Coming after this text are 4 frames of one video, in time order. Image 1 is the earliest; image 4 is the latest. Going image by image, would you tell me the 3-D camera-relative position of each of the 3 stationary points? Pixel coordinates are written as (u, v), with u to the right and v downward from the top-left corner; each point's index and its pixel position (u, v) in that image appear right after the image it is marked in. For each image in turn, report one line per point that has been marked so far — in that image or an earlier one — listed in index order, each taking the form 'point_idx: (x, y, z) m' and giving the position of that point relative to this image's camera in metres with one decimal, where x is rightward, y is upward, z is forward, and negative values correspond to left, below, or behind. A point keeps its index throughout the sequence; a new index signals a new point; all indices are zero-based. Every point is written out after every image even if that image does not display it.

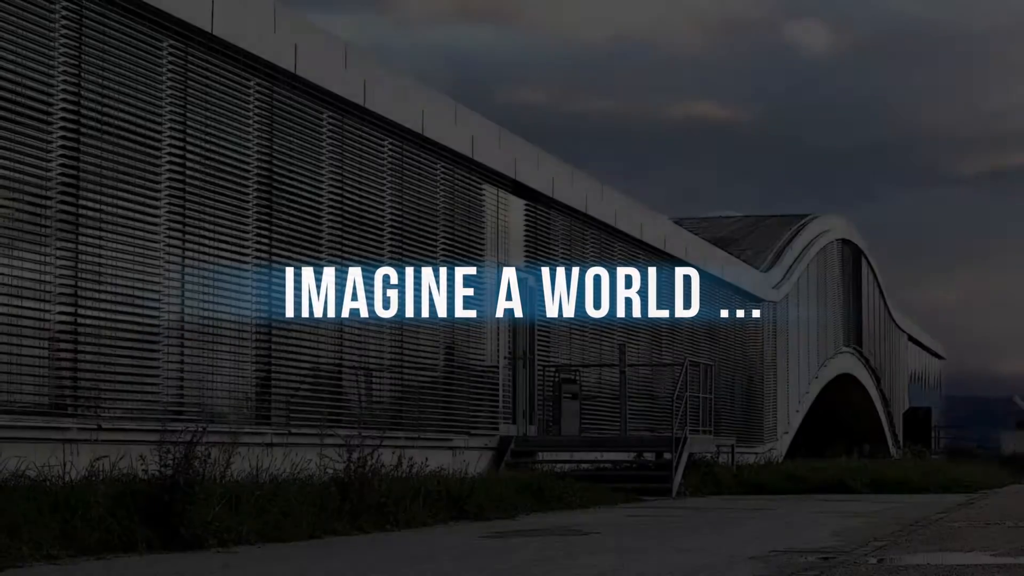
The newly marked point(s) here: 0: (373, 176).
0: (-1.8, +1.4, +19.3) m
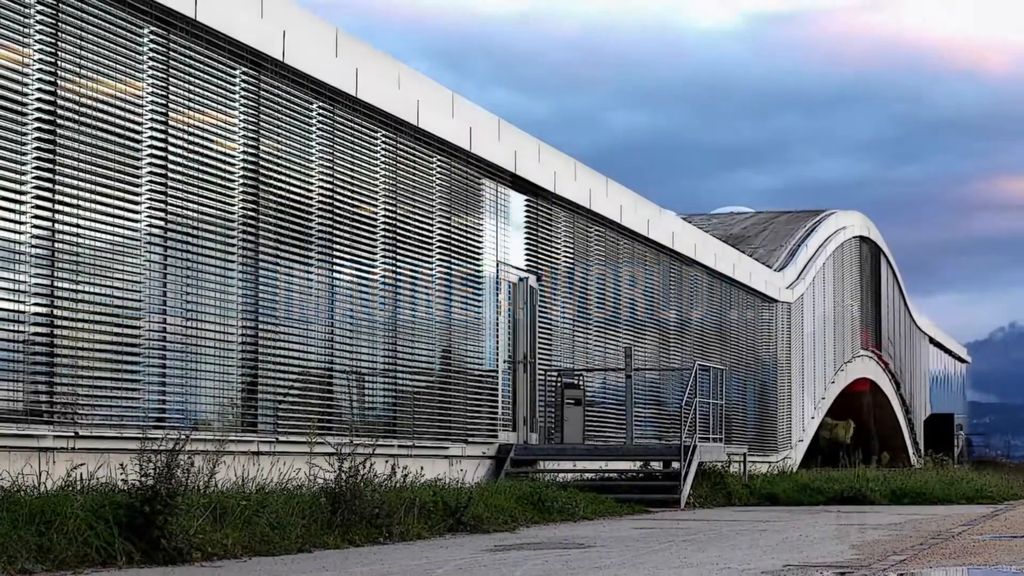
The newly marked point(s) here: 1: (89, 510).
0: (-1.8, +1.4, +18.4) m
1: (-3.2, -1.7, +11.7) m
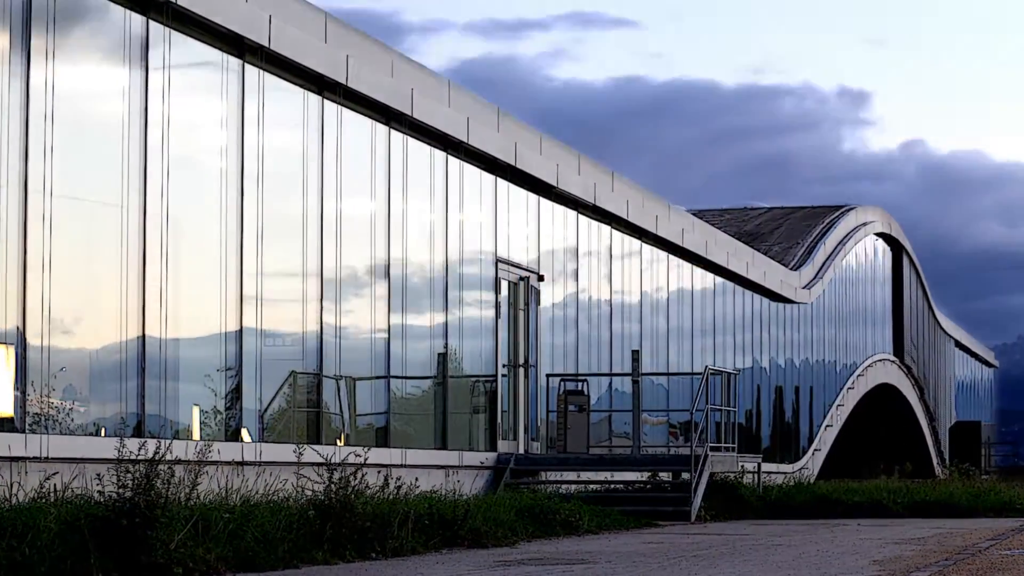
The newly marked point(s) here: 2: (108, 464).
0: (-1.8, +1.4, +17.5) m
1: (-3.1, -1.7, +10.8) m
2: (-3.5, -1.5, +13.1) m
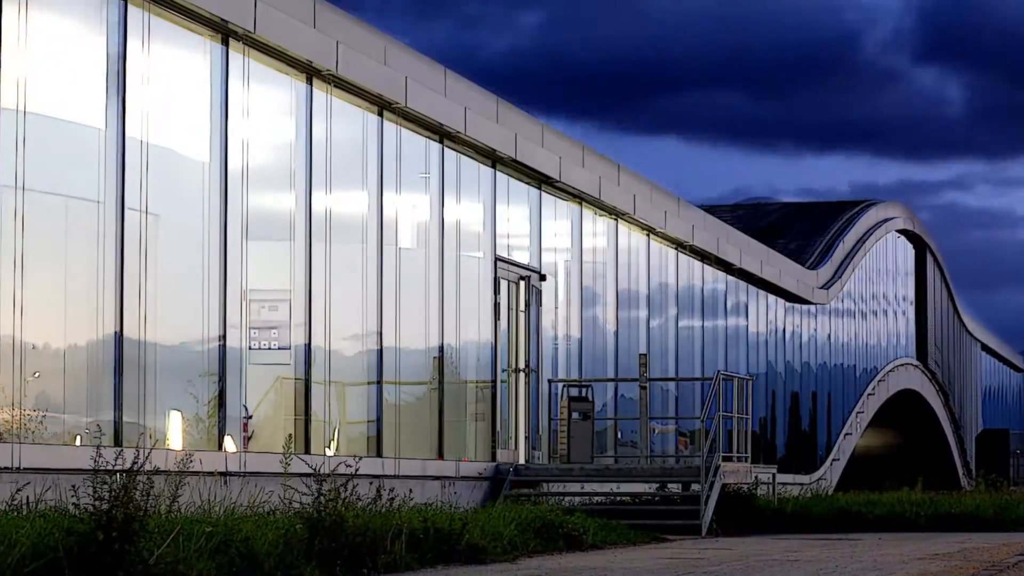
0: (-1.8, +1.4, +16.6) m
1: (-3.1, -1.6, +9.8) m
2: (-3.5, -1.5, +12.2) m
